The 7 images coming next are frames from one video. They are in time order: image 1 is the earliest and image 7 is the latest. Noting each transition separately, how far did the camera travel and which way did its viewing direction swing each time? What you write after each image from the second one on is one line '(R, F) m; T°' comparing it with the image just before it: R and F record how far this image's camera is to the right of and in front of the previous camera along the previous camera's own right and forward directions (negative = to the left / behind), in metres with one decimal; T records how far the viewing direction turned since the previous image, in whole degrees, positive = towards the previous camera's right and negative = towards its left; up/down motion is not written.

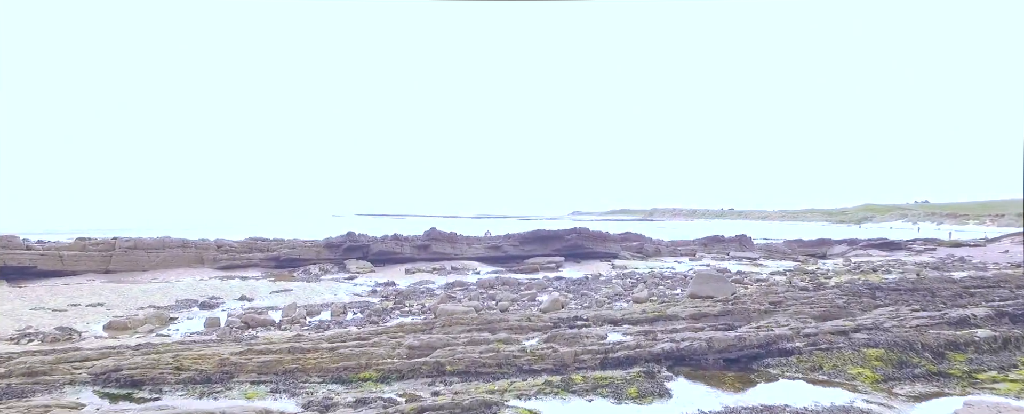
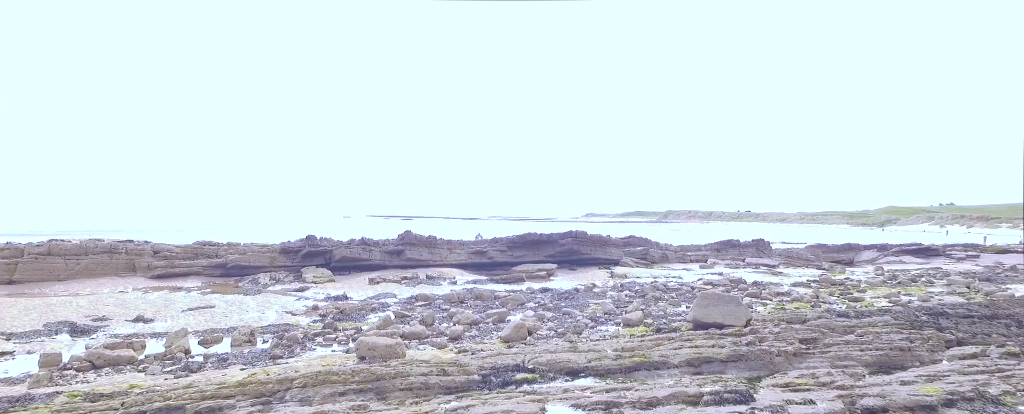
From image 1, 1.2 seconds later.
(+1.7, +4.3) m; -1°
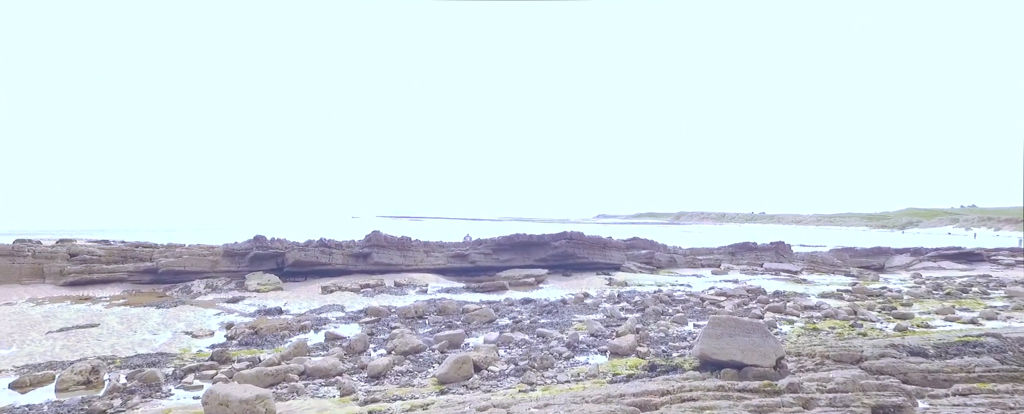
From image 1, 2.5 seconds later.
(+1.4, +4.2) m; -1°
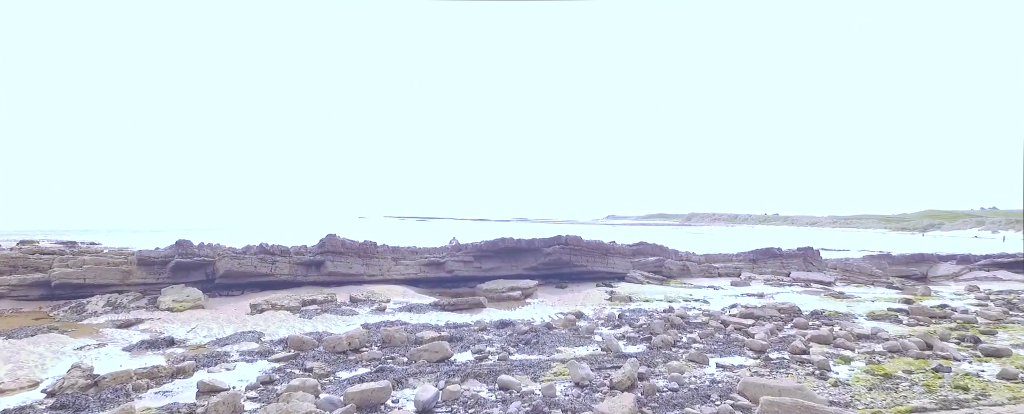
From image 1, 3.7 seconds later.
(+1.2, +4.7) m; -1°
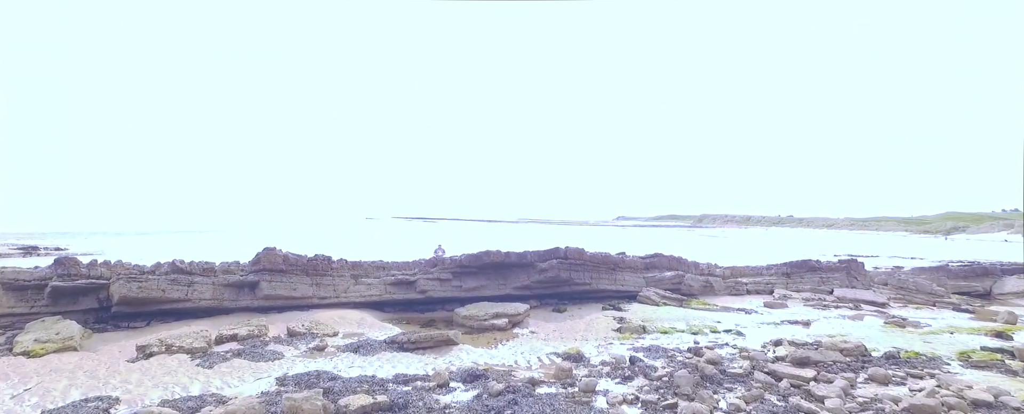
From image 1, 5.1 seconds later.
(+0.9, +5.0) m; -1°
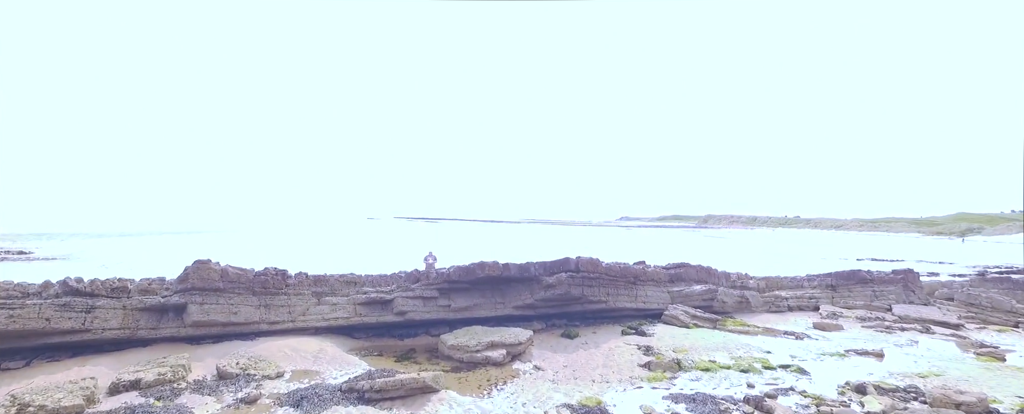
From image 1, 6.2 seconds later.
(+0.1, +4.2) m; 0°
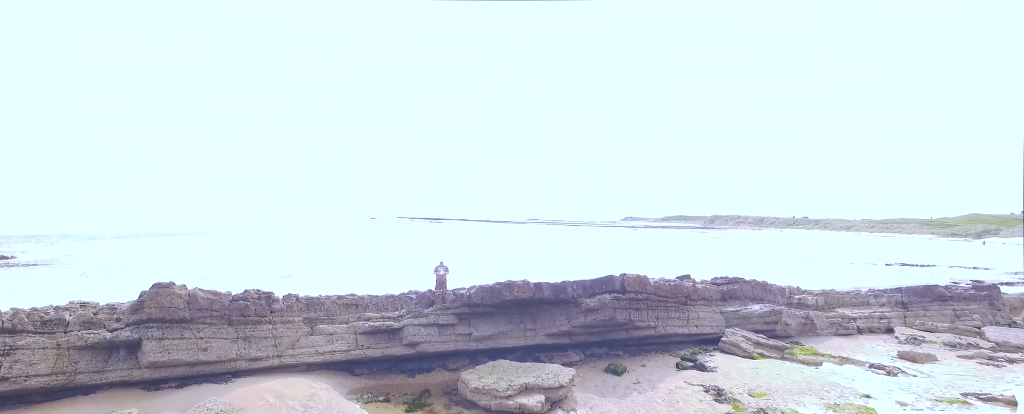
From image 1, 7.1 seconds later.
(-0.9, +3.3) m; 0°
